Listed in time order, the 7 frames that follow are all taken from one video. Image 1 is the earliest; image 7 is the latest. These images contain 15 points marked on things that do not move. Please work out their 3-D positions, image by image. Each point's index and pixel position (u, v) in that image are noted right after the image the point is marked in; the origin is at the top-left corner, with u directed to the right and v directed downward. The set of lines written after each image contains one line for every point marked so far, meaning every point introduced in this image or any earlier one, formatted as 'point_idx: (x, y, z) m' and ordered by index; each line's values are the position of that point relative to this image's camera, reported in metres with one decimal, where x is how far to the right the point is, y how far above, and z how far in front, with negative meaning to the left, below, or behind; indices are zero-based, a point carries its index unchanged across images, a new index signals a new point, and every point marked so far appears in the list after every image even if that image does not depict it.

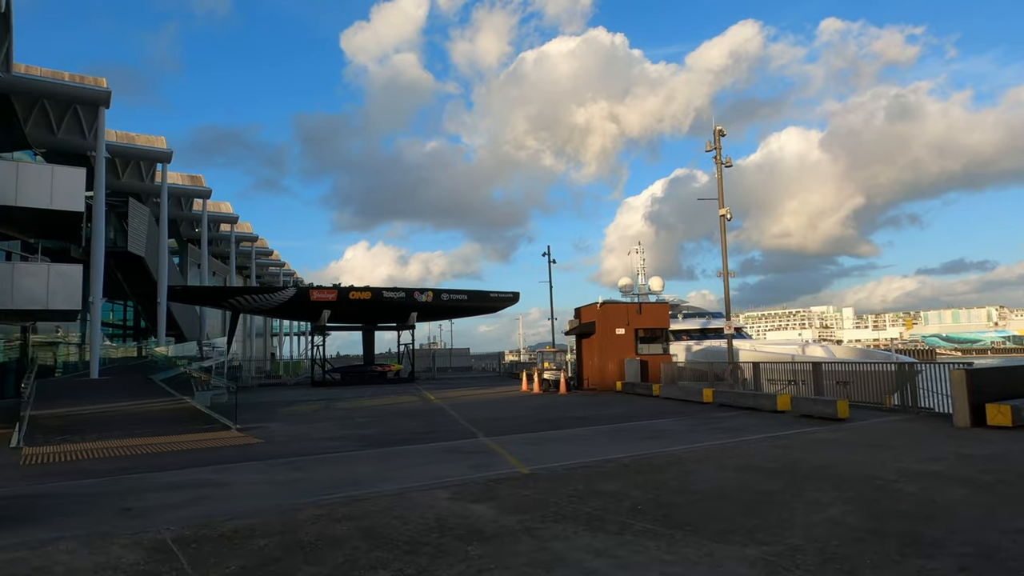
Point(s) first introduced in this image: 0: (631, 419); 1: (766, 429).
0: (+2.4, -2.7, +13.6) m
1: (+4.2, -2.4, +11.1) m
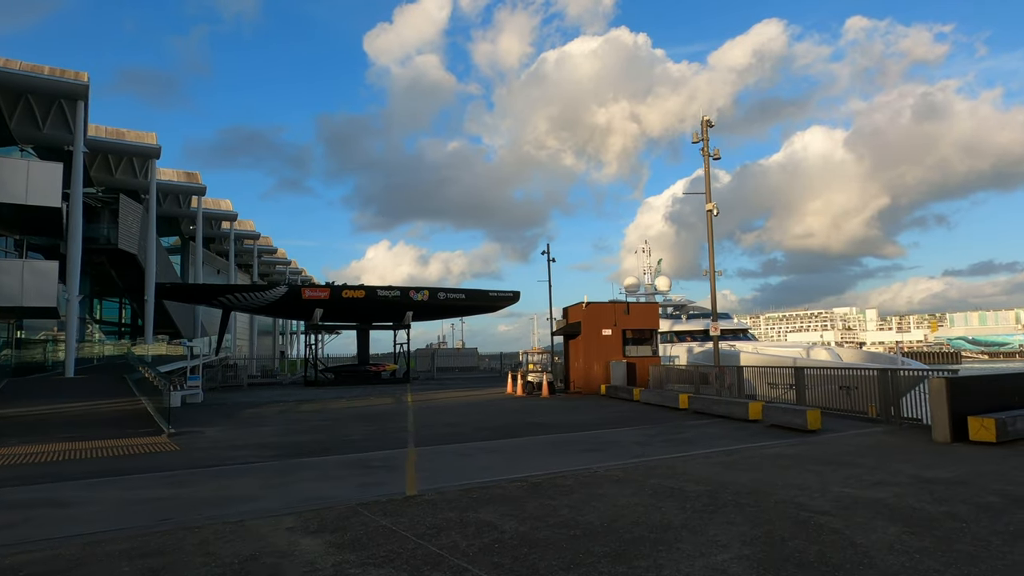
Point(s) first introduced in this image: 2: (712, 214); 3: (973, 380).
0: (+1.4, -2.6, +12.6) m
1: (+3.1, -2.3, +10.1) m
2: (+5.9, +2.2, +19.6) m
3: (+6.7, -1.3, +9.8) m
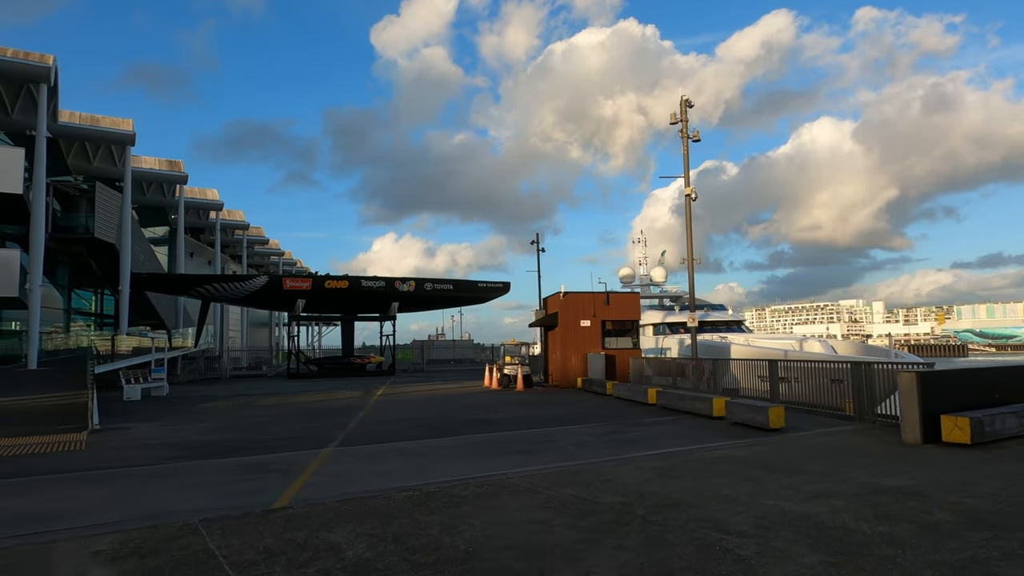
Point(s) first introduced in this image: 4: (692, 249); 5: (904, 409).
0: (+0.5, -2.4, +11.8) m
1: (+2.2, -2.1, +9.2) m
2: (+5.0, +2.5, +18.6) m
3: (+5.8, -1.1, +8.8) m
4: (+5.0, +1.1, +18.6) m
5: (+5.1, -1.6, +8.7) m
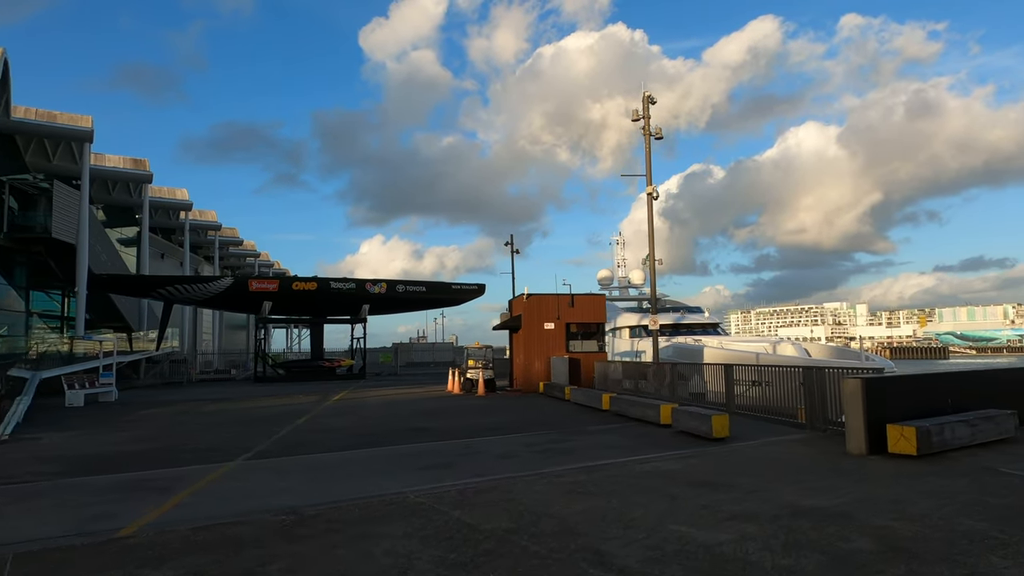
0: (-0.6, -2.4, +11.1) m
1: (+1.2, -2.1, +8.6) m
2: (+3.8, +2.5, +18.1) m
3: (+4.8, -1.2, +8.3) m
4: (+3.9, +1.1, +18.1) m
5: (+4.1, -1.6, +8.1) m
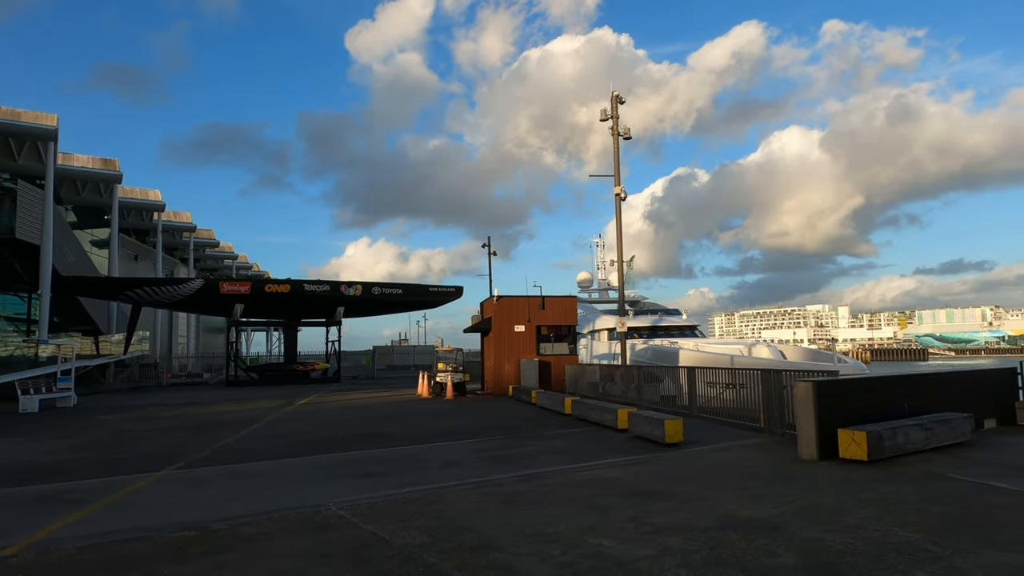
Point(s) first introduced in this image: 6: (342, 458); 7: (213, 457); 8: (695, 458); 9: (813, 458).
0: (-1.3, -2.4, +10.8) m
1: (+0.5, -2.1, +8.3) m
2: (+2.9, +2.4, +17.9) m
3: (+4.1, -1.2, +8.1) m
4: (+3.0, +1.0, +17.9) m
5: (+3.4, -1.6, +7.9) m
6: (-2.2, -2.2, +8.5) m
7: (-4.1, -2.3, +9.1) m
8: (+2.2, -2.1, +8.0) m
9: (+3.5, -2.0, +7.7) m
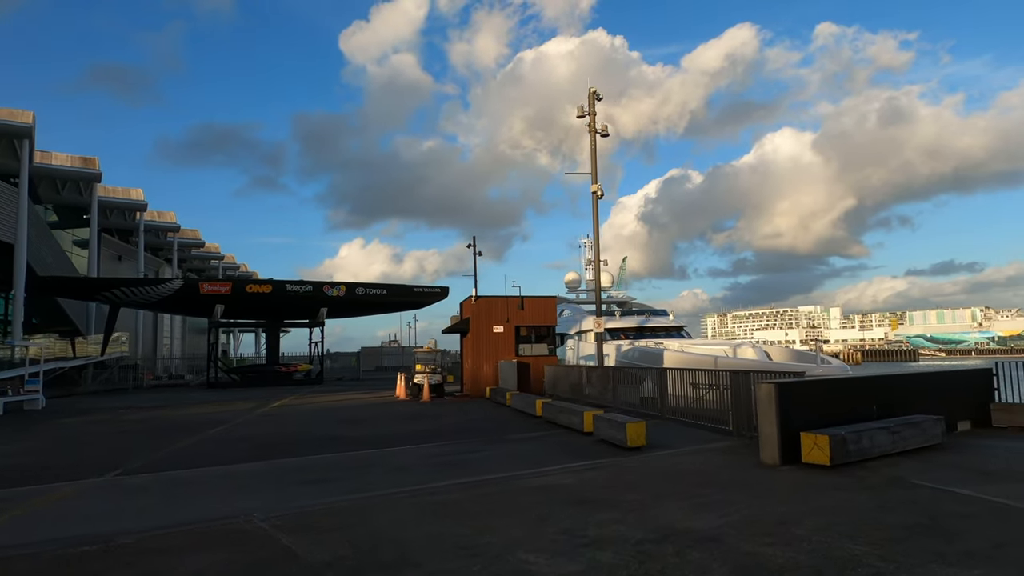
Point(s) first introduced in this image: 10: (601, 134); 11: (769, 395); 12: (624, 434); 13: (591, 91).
0: (-1.9, -2.4, +10.5) m
1: (-0.1, -2.1, +8.0) m
2: (+2.3, +2.4, +17.6) m
3: (+3.5, -1.2, +7.9) m
4: (+2.3, +1.0, +17.6) m
5: (+2.9, -1.6, +7.7) m
6: (-2.7, -2.1, +8.1) m
7: (-4.7, -2.3, +8.7) m
8: (+1.7, -2.0, +7.7) m
9: (+2.9, -2.0, +7.5) m
10: (+2.3, +4.0, +17.5) m
11: (+3.0, -1.2, +7.6) m
12: (+1.5, -1.9, +8.8) m
13: (+2.1, +5.3, +17.9) m
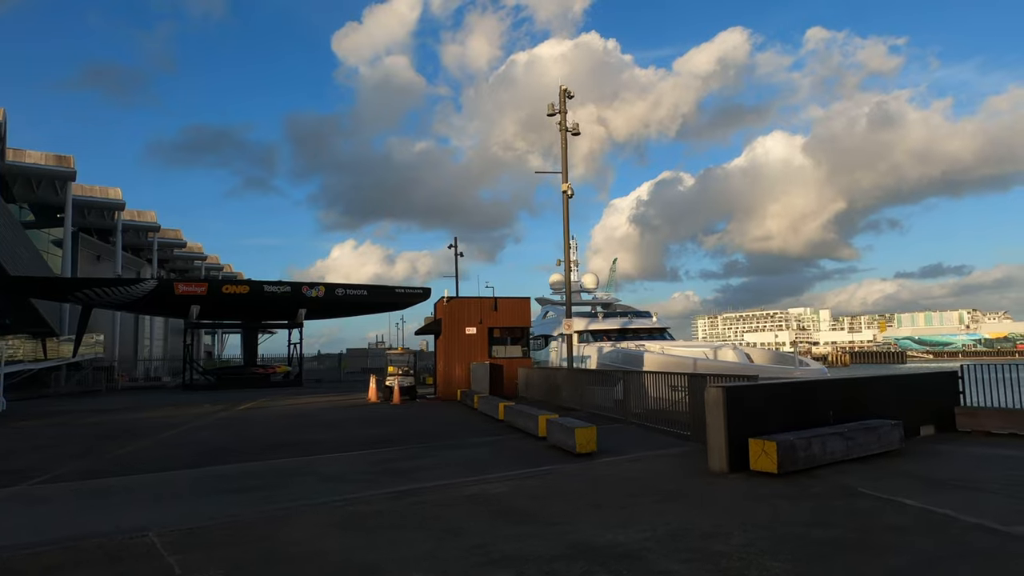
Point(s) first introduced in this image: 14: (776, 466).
0: (-2.6, -2.4, +10.2) m
1: (-0.8, -2.1, +7.7) m
2: (+1.5, +2.4, +17.3) m
3: (+2.9, -1.2, +7.6) m
4: (+1.5, +1.0, +17.3) m
5: (+2.2, -1.6, +7.4) m
6: (-3.4, -2.1, +7.8) m
7: (-5.4, -2.3, +8.4) m
8: (+1.0, -2.0, +7.4) m
9: (+2.3, -2.0, +7.2) m
10: (+1.5, +4.0, +17.2) m
11: (+2.3, -1.2, +7.4) m
12: (+0.8, -1.9, +8.5) m
13: (+1.3, +5.3, +17.7) m
14: (+2.7, -1.8, +6.9) m
